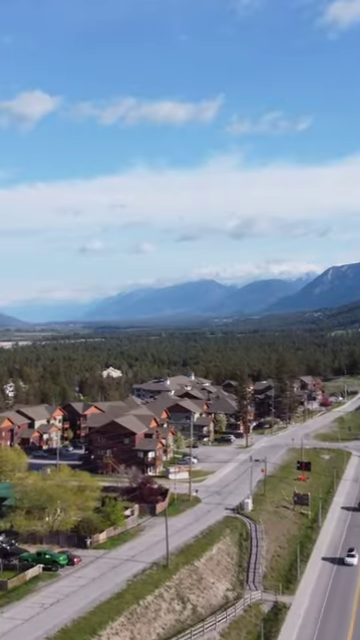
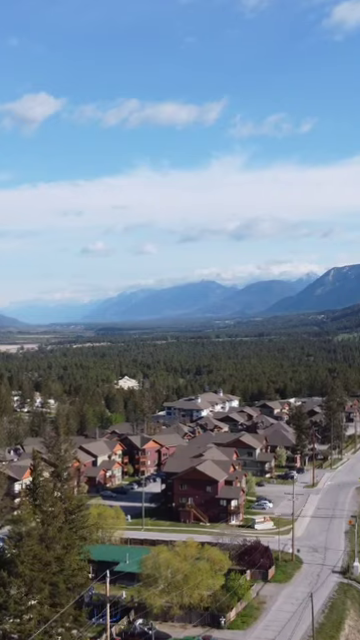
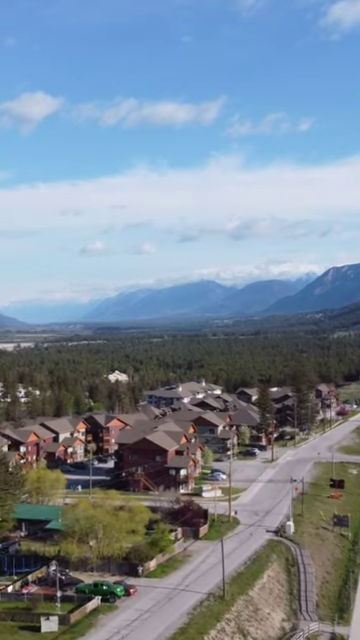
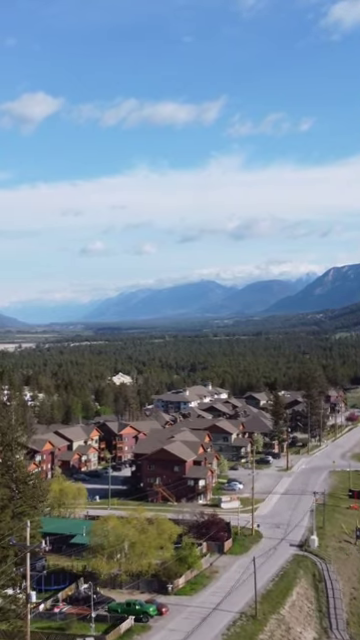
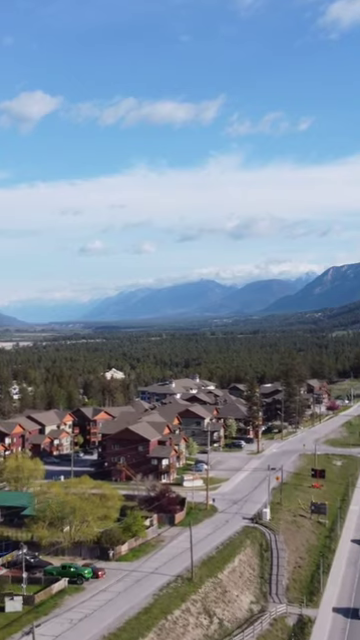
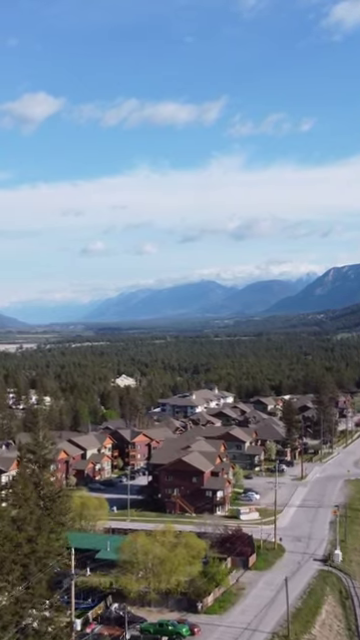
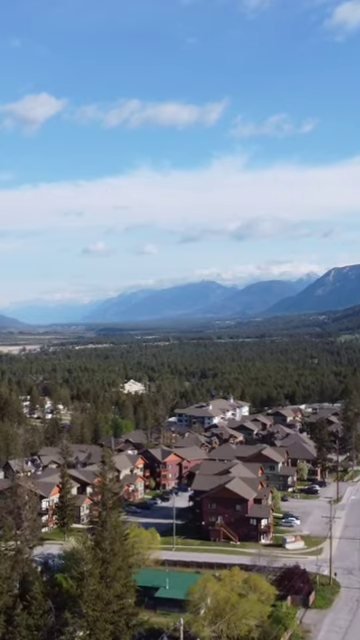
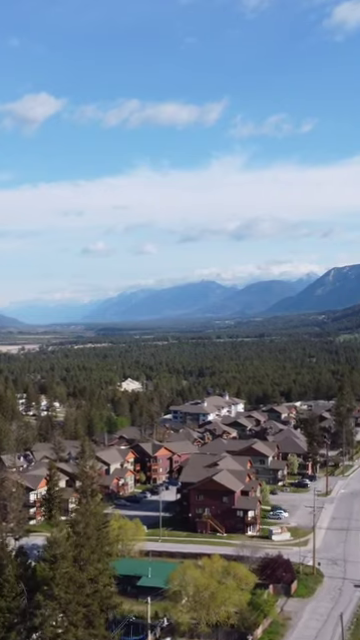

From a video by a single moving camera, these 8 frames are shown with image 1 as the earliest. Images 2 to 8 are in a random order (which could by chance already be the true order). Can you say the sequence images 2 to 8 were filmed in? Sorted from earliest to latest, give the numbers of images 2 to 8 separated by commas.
5, 3, 4, 6, 2, 8, 7
